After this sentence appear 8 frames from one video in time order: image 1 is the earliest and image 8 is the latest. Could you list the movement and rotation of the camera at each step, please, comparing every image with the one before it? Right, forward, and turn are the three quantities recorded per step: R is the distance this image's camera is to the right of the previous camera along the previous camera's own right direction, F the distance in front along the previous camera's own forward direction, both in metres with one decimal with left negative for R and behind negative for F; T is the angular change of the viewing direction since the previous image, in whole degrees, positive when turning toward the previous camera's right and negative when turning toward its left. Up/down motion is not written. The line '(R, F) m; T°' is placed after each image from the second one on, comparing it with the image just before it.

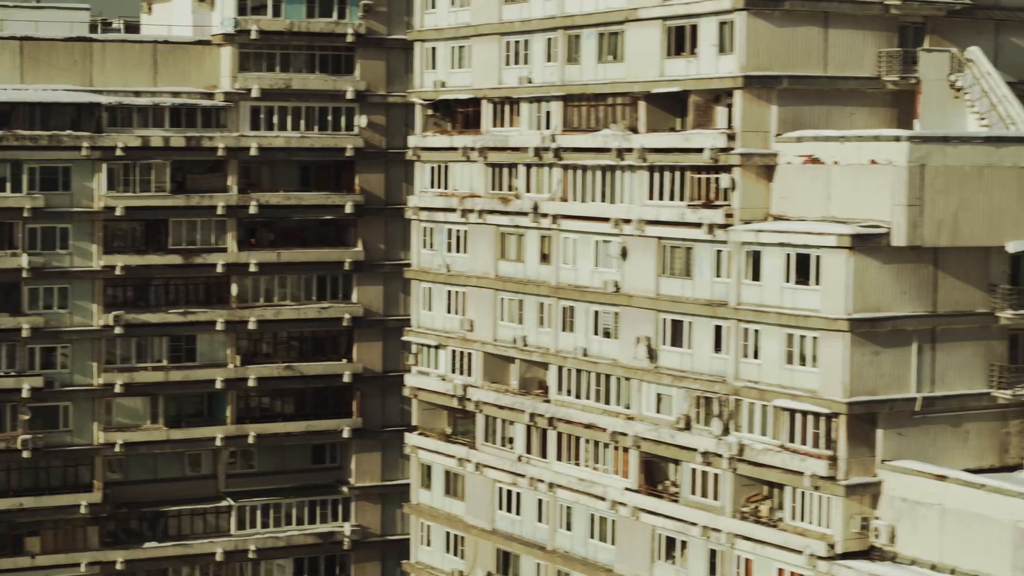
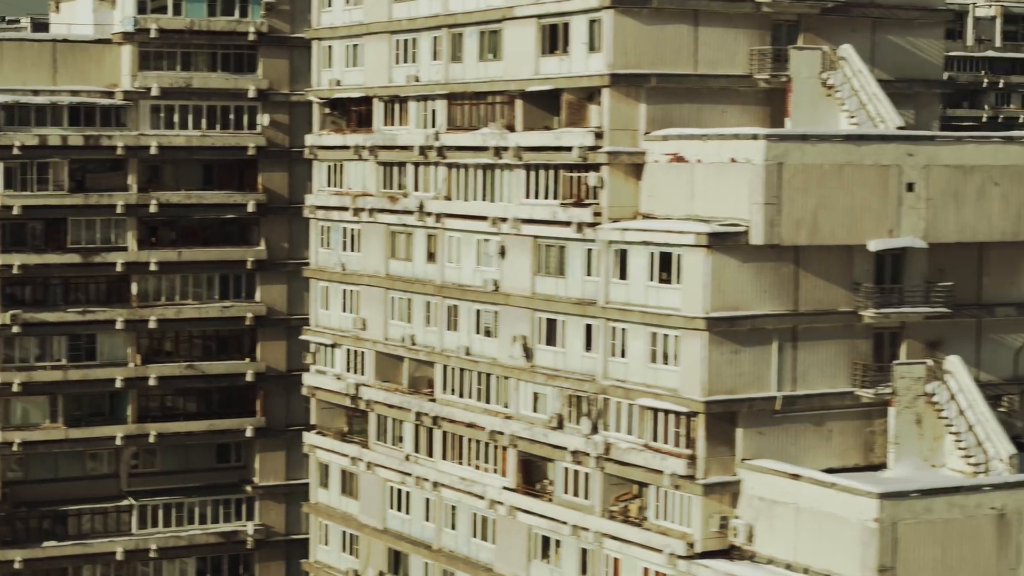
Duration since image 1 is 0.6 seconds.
(+1.9, +0.1) m; 0°
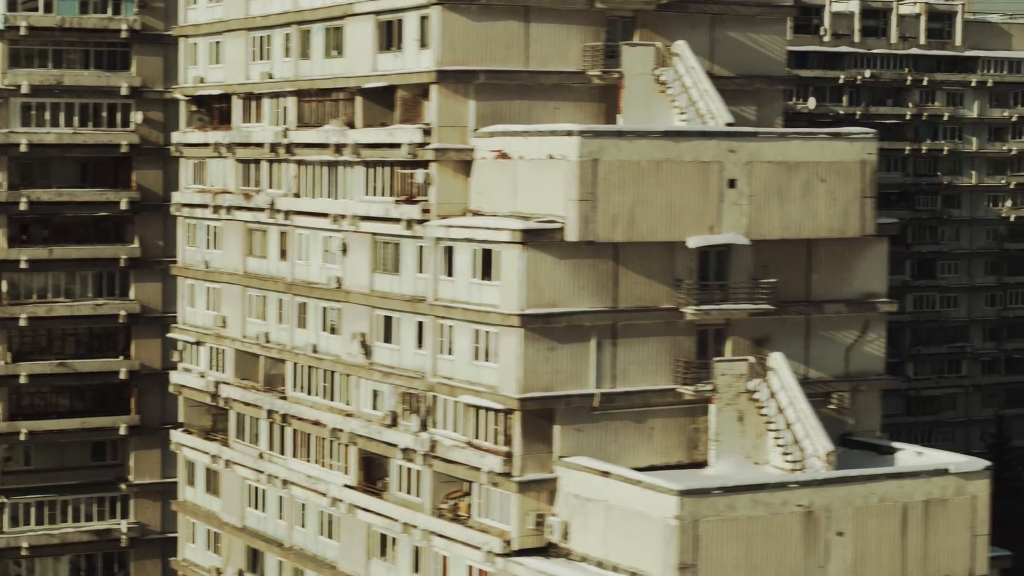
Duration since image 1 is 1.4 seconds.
(+2.4, +0.1) m; 0°
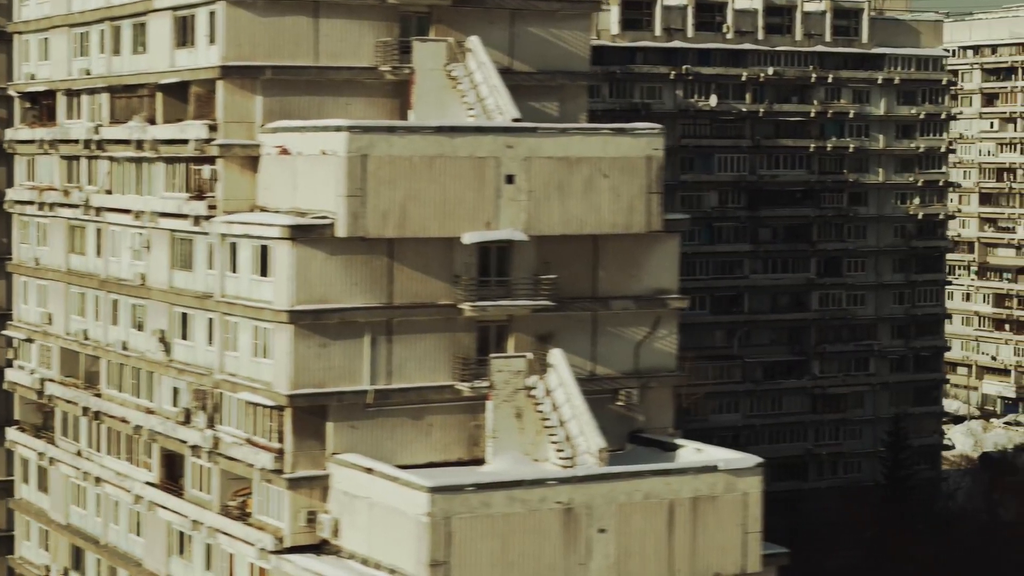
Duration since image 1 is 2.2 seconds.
(+3.0, +0.1) m; 0°
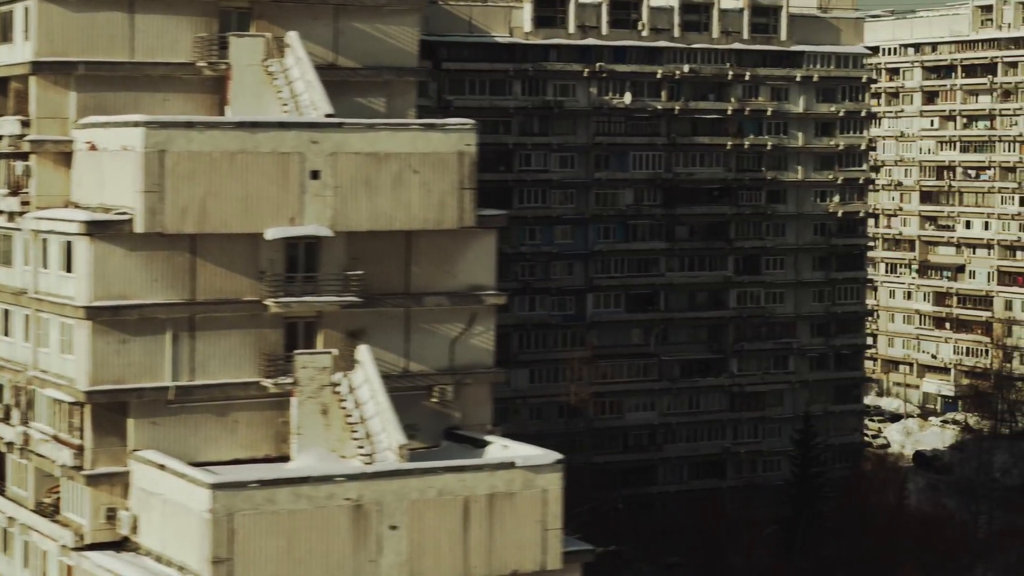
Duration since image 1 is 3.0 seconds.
(+2.6, +0.1) m; 0°
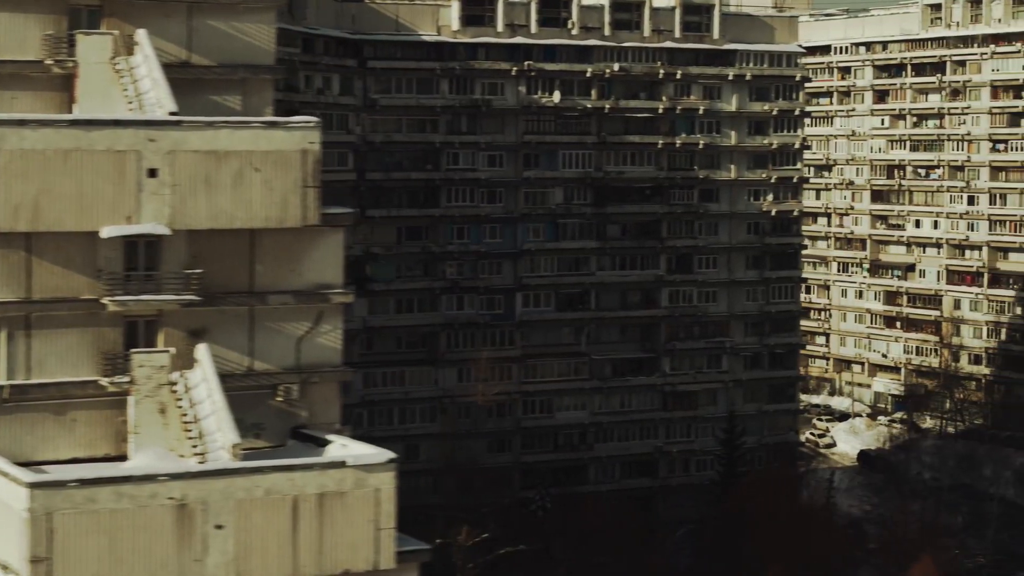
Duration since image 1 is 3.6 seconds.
(+2.2, +0.1) m; 0°
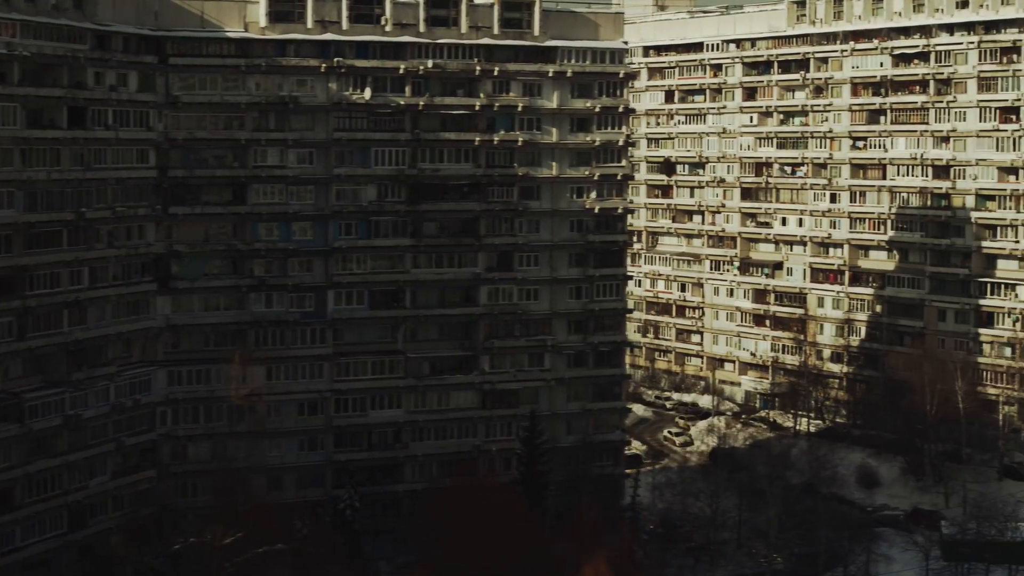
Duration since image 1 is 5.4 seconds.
(+5.8, +0.3) m; 0°
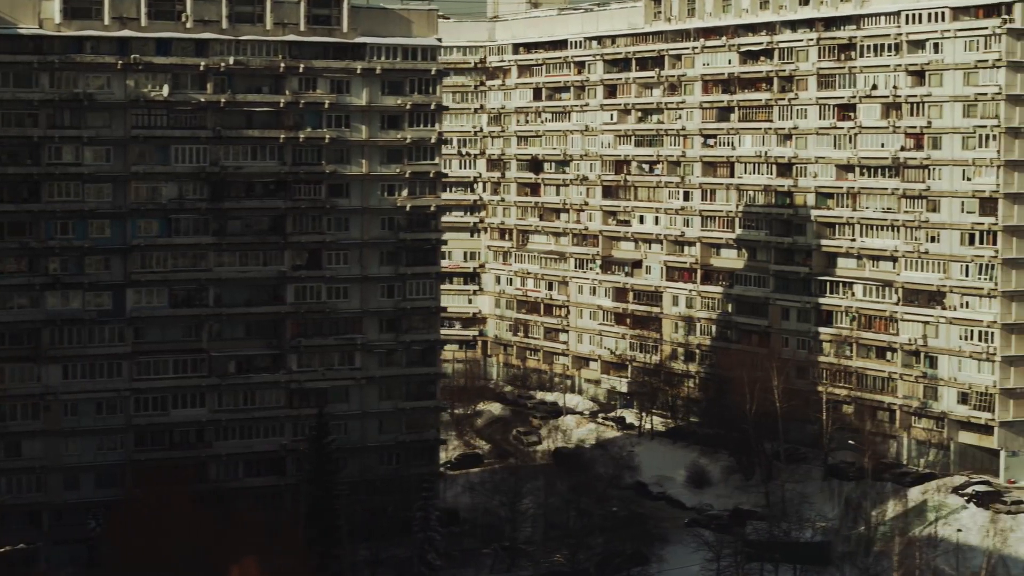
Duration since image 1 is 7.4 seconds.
(+6.0, +0.4) m; 0°
